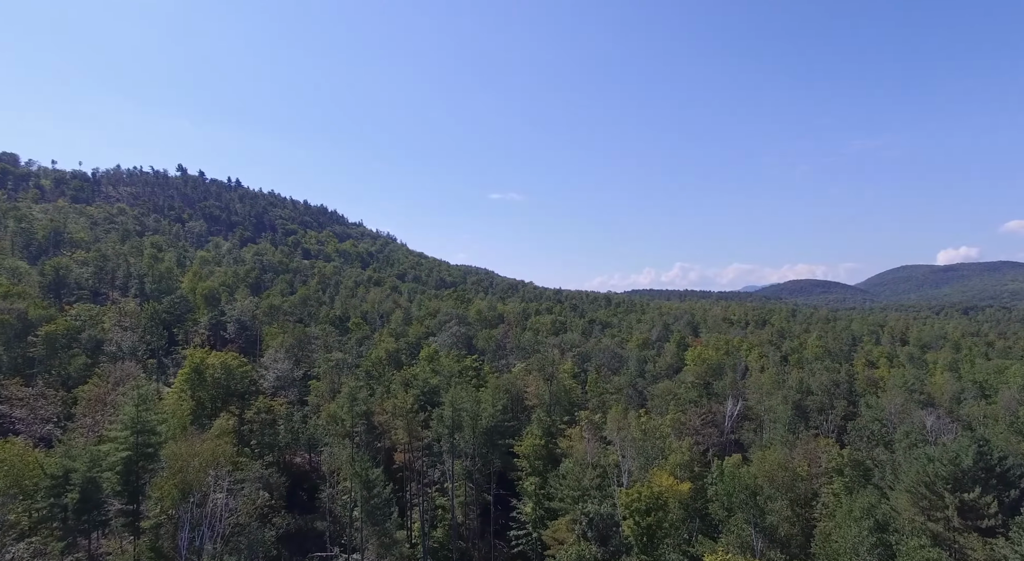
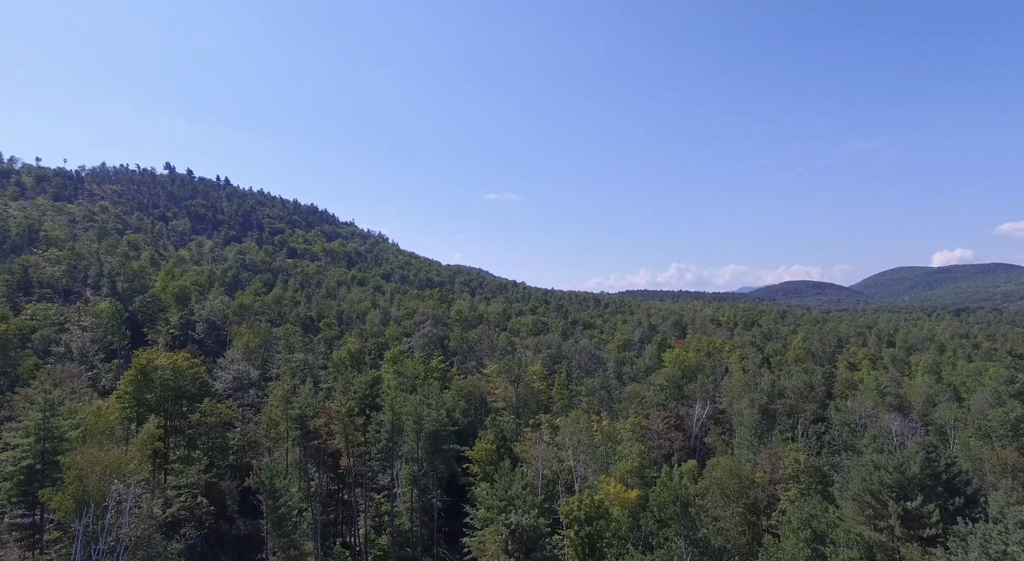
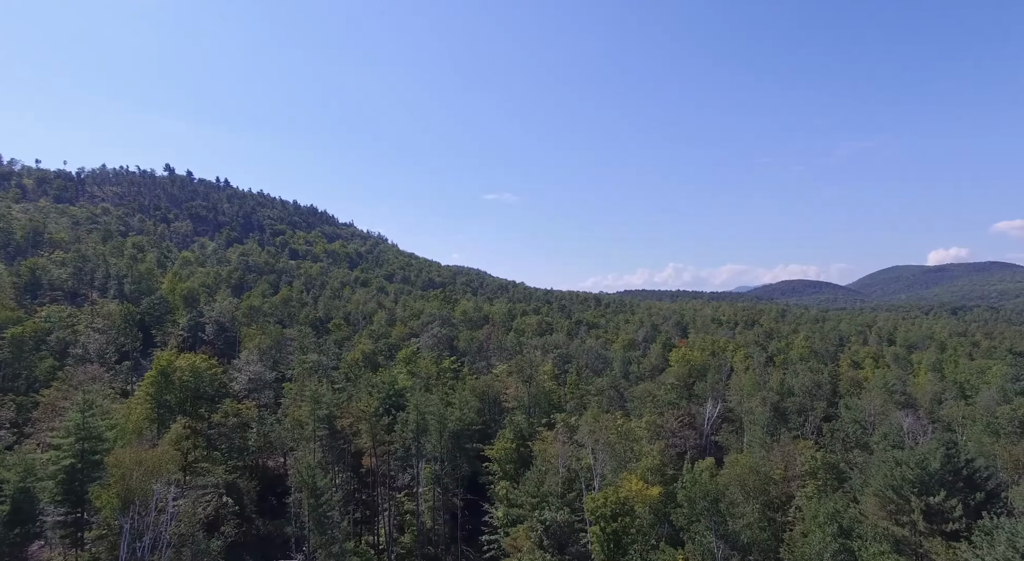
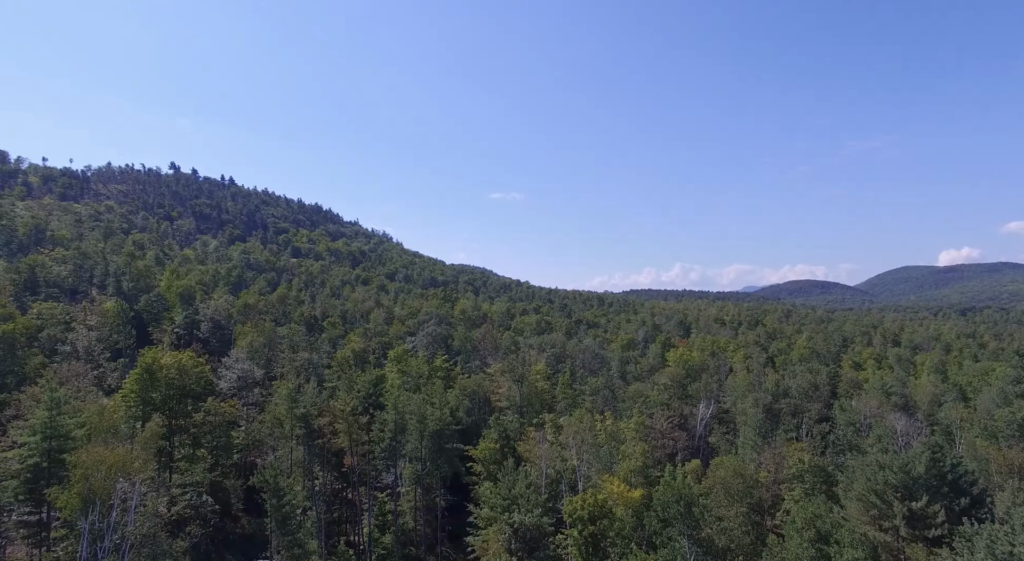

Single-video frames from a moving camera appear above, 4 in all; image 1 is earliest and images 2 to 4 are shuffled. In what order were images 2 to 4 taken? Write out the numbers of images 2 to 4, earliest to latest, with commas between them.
3, 2, 4
